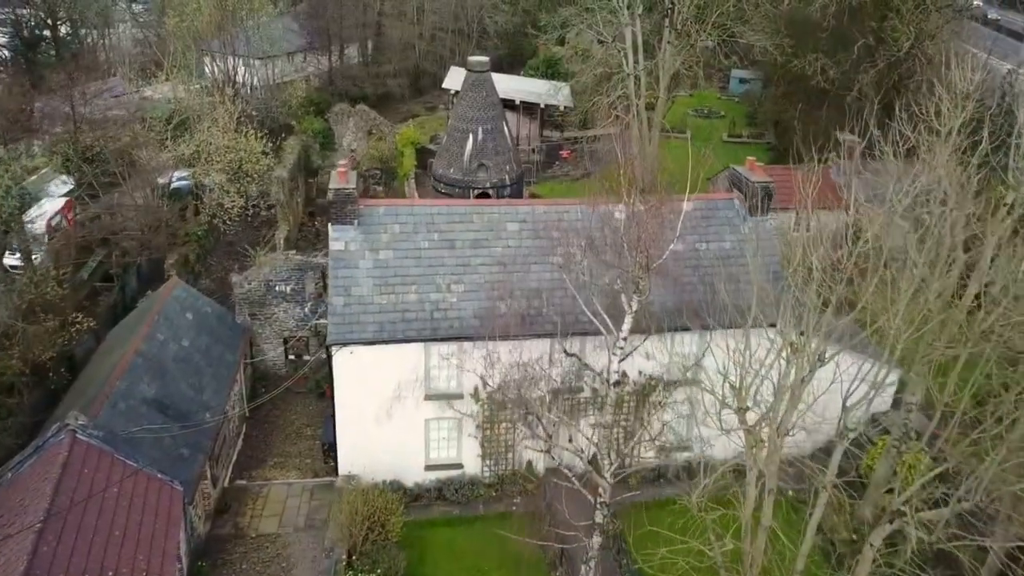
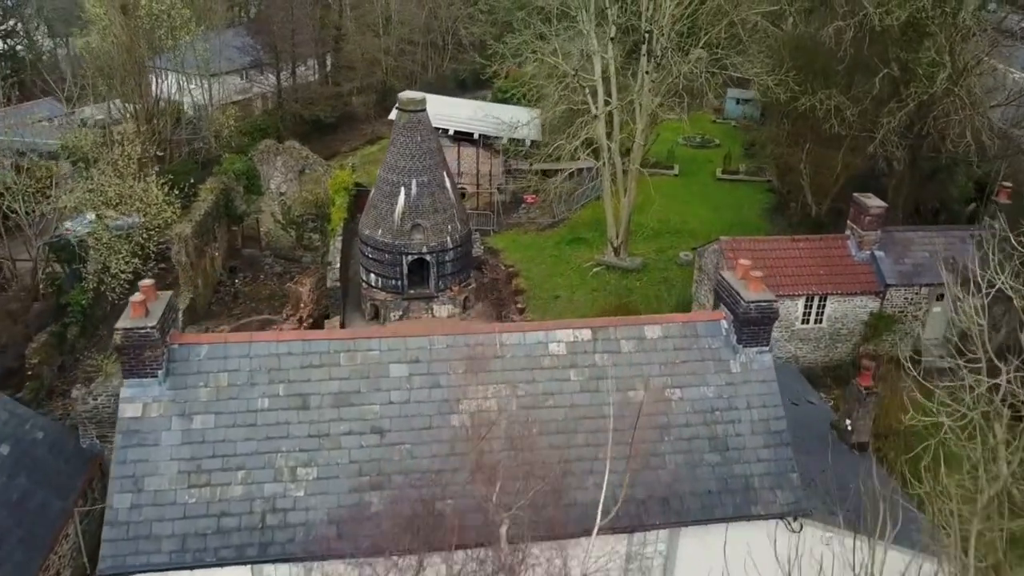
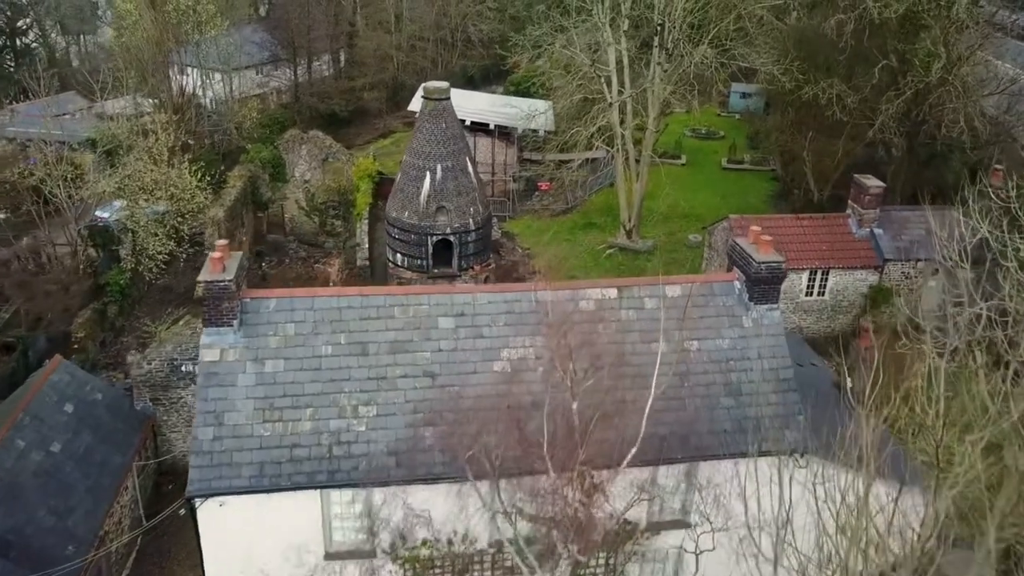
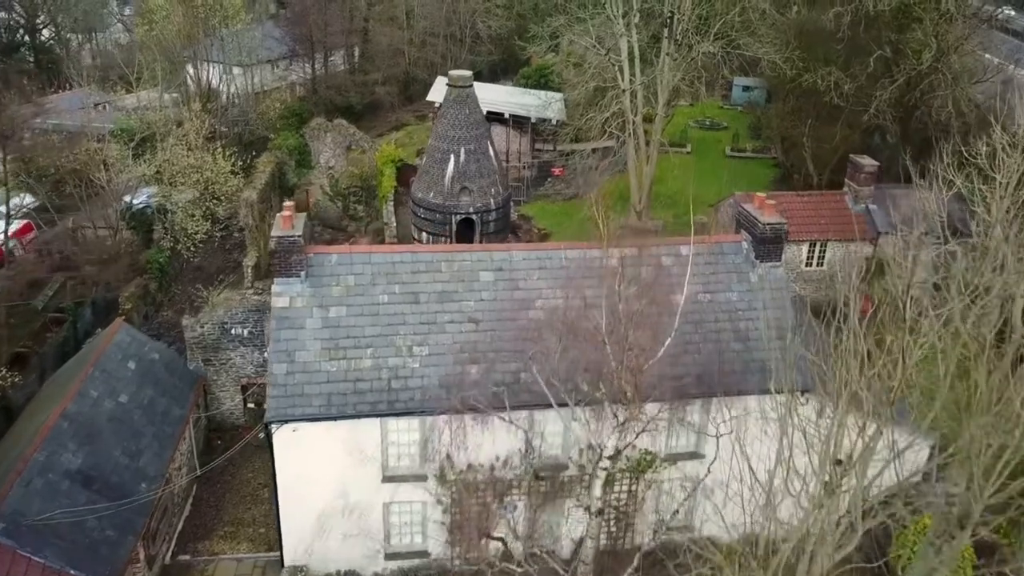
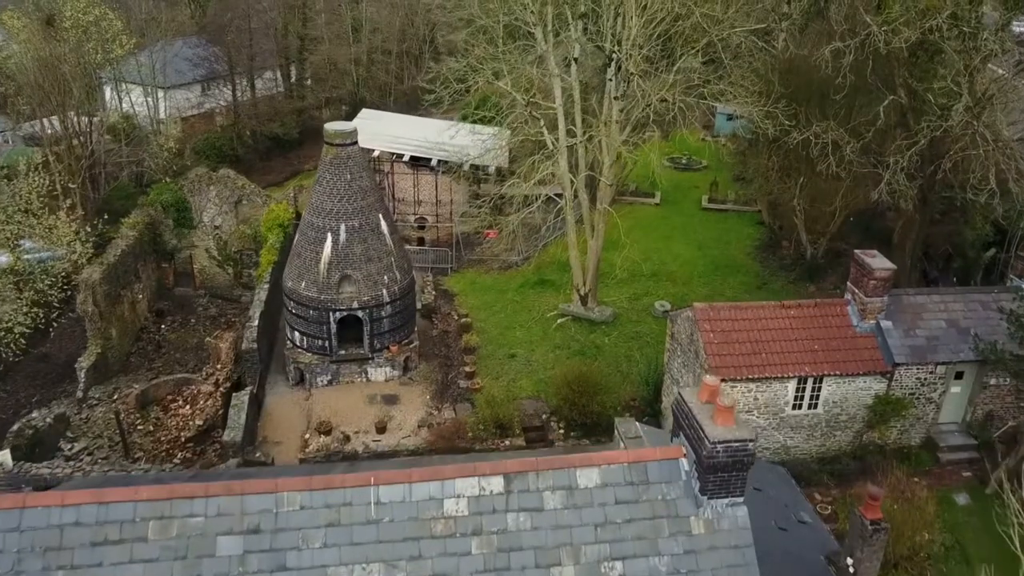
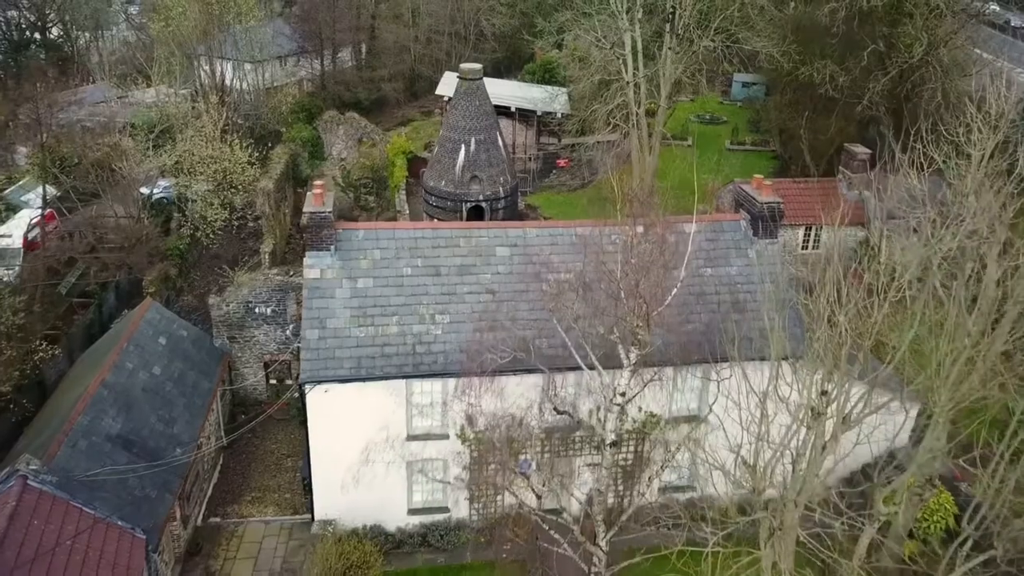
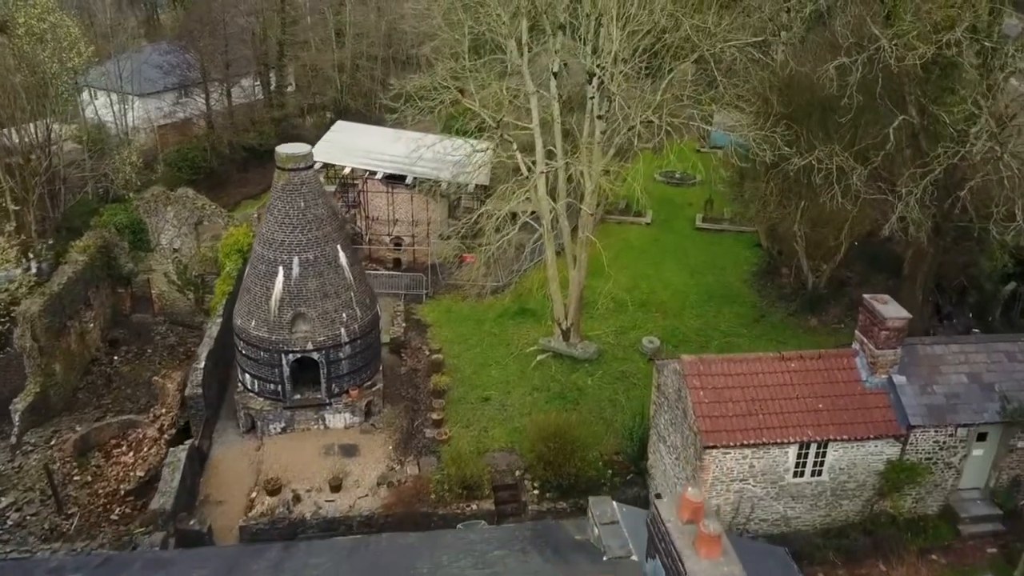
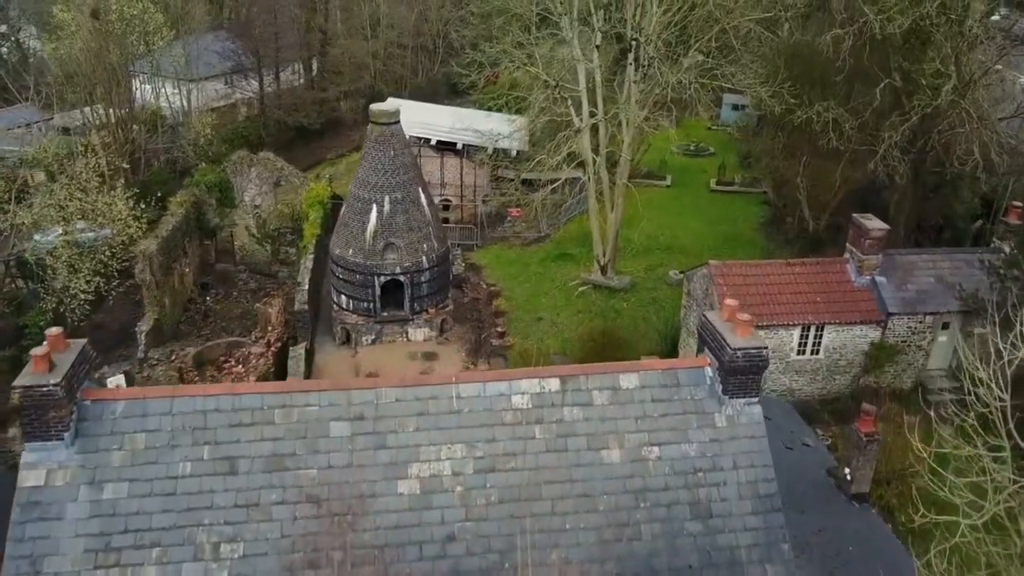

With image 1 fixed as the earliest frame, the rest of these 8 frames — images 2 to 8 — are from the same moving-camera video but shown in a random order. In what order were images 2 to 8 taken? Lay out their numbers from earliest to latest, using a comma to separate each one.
6, 4, 3, 2, 8, 5, 7
